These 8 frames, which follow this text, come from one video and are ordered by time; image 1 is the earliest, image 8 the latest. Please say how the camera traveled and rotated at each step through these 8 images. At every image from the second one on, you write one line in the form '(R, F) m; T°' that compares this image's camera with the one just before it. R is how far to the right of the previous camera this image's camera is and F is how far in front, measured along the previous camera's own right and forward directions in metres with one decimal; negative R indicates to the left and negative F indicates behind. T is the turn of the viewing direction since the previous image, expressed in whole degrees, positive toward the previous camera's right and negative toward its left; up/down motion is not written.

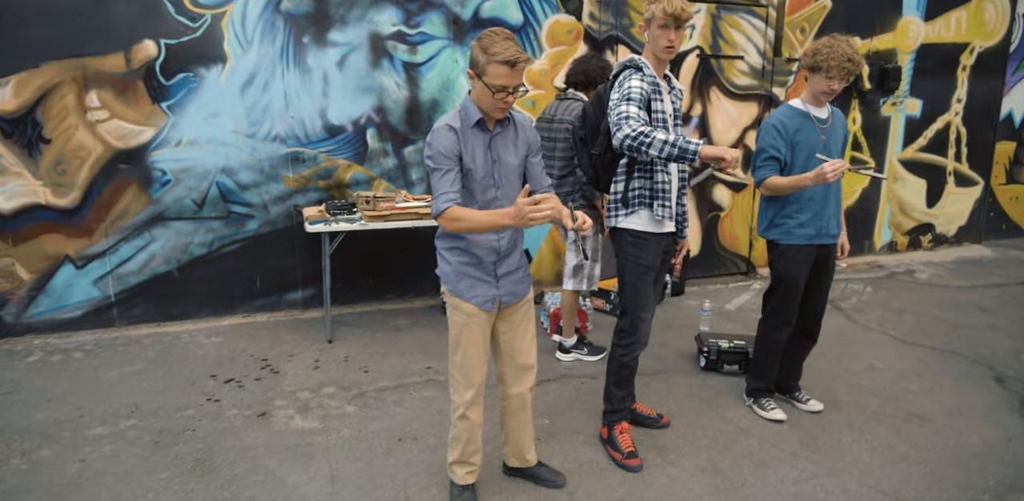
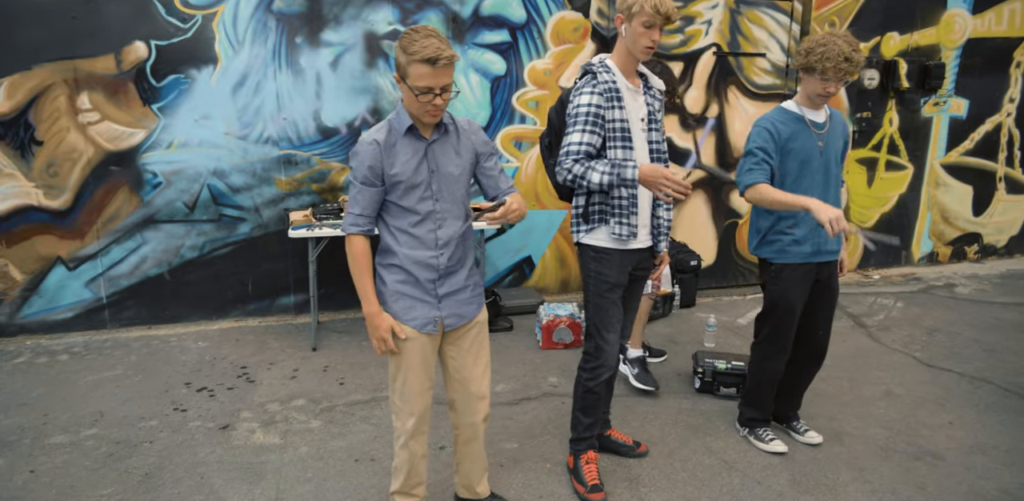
(+0.3, +0.2) m; -4°
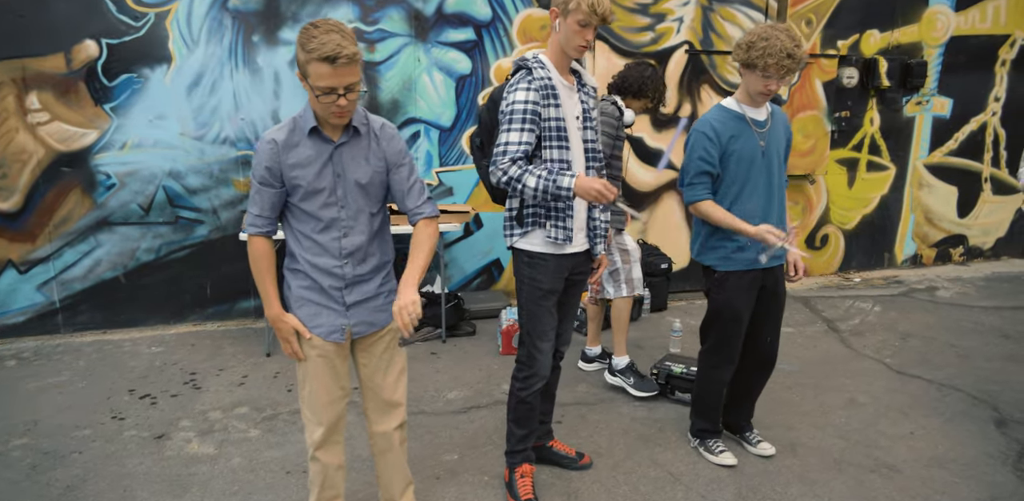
(+0.3, +0.1) m; 0°
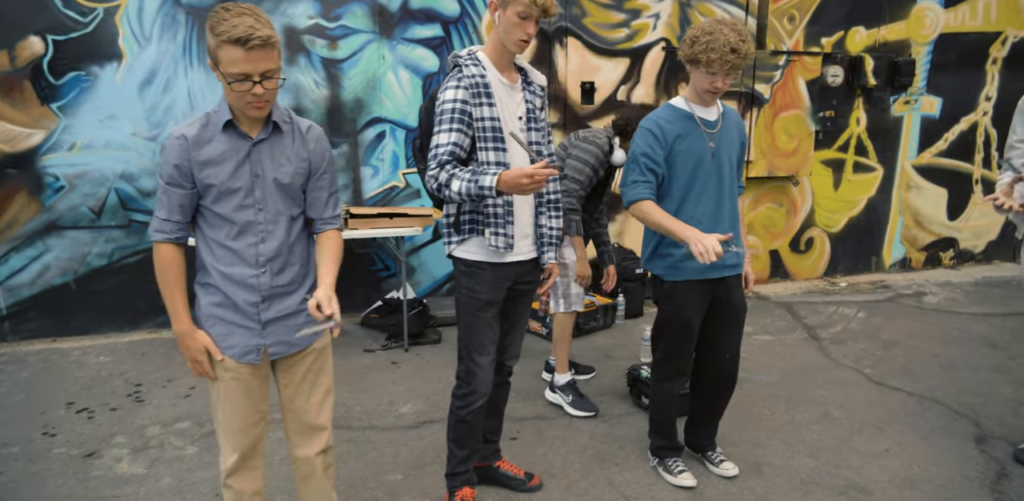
(+0.2, +0.2) m; 0°
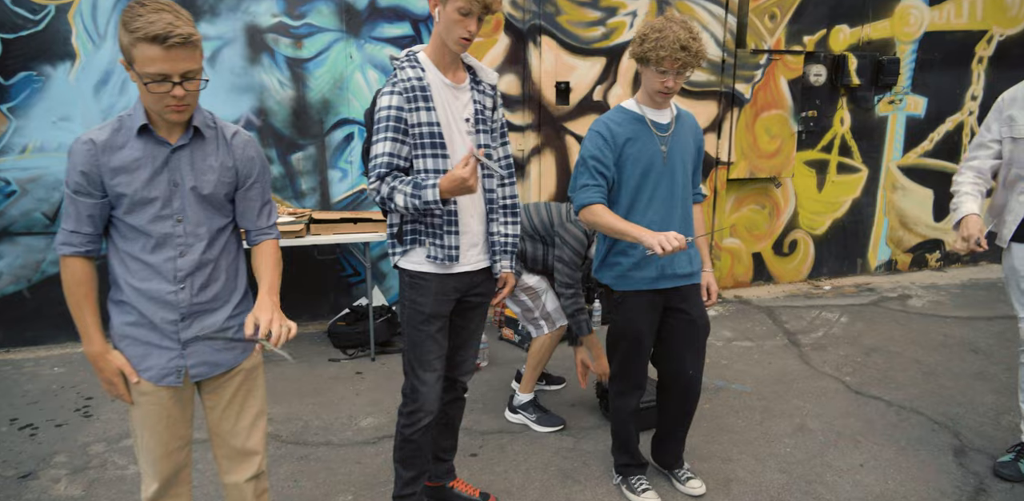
(+0.2, +0.1) m; 0°
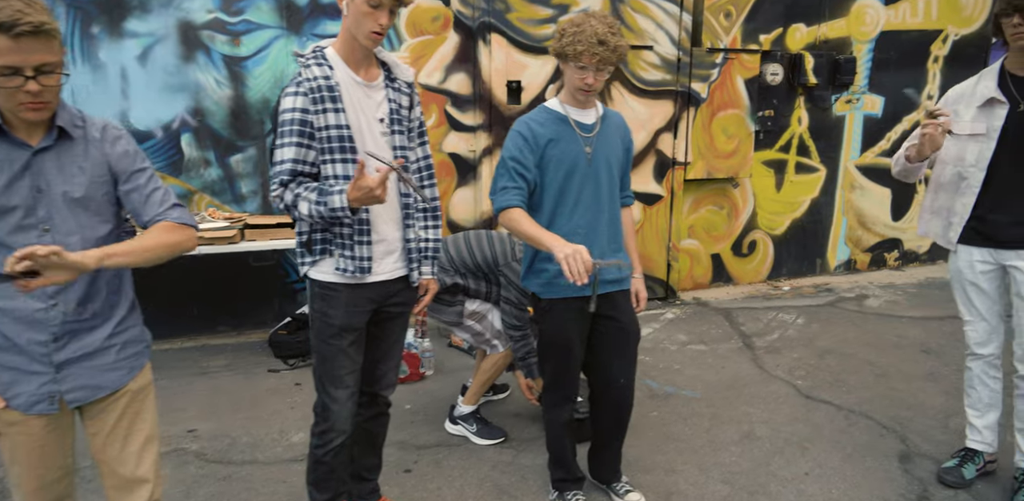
(+0.2, +0.1) m; +2°
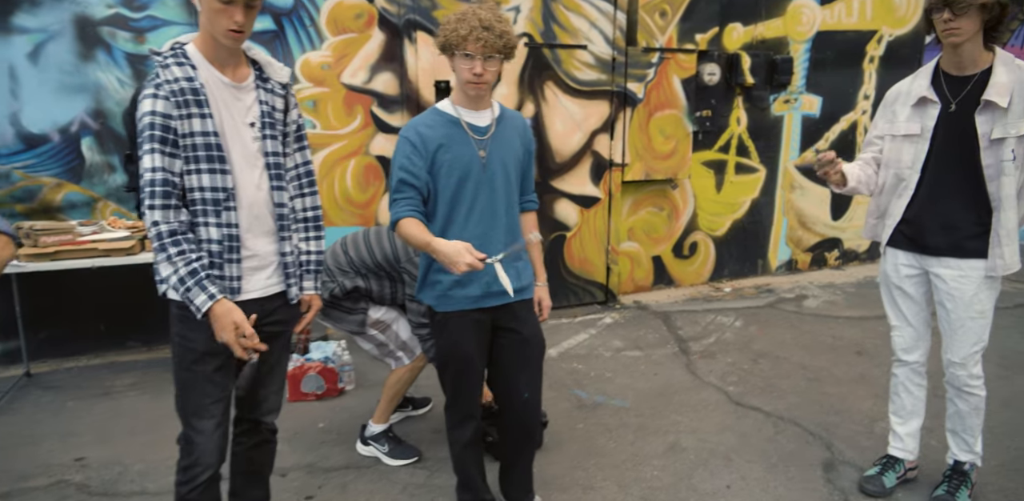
(+0.3, +0.1) m; +3°
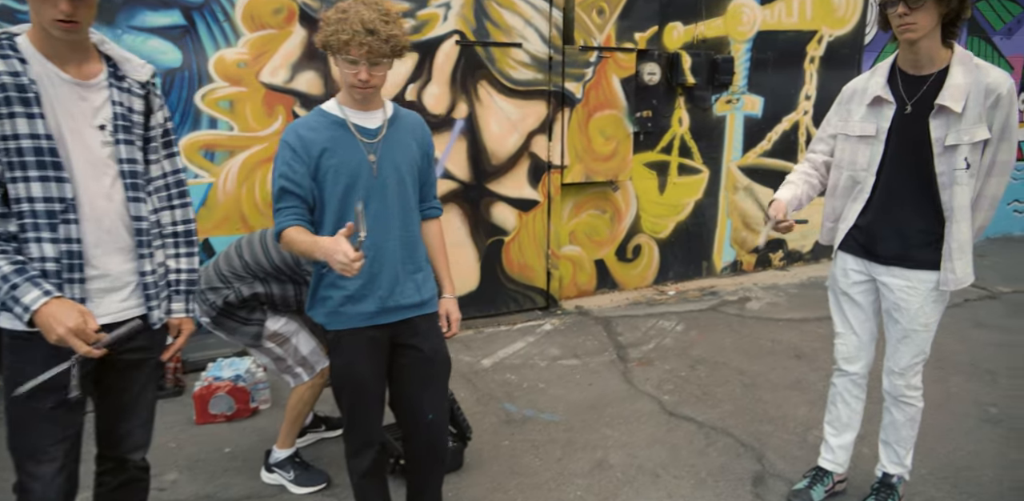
(+0.2, +0.2) m; +3°
